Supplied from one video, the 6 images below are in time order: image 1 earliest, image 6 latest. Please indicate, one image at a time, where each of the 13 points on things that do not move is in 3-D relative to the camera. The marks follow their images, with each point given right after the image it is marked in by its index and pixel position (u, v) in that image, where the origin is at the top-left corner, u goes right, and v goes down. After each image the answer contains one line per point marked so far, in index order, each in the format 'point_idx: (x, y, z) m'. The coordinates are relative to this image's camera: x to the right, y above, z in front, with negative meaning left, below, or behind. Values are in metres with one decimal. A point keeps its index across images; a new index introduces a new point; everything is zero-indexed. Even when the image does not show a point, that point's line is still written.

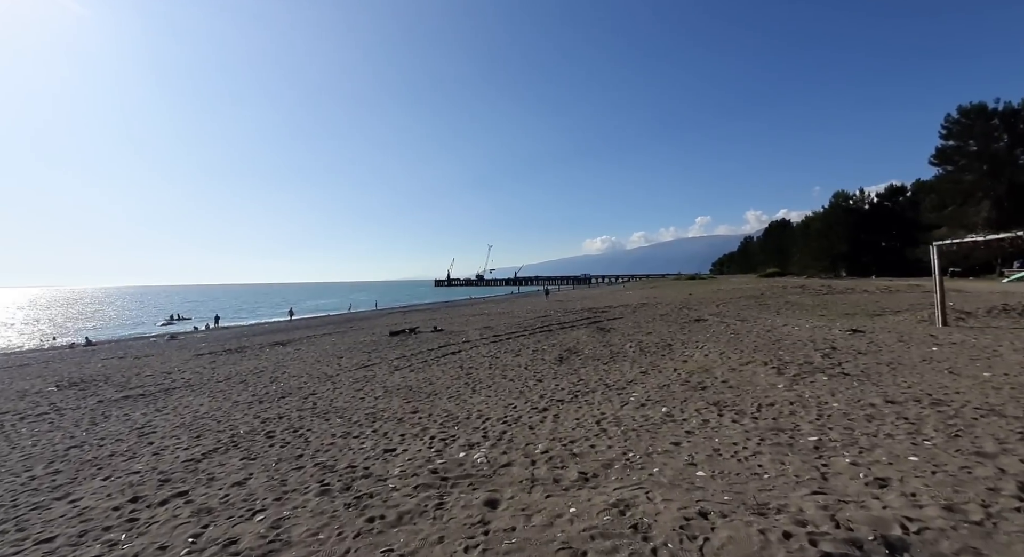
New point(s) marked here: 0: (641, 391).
0: (+2.5, -2.2, +8.8) m
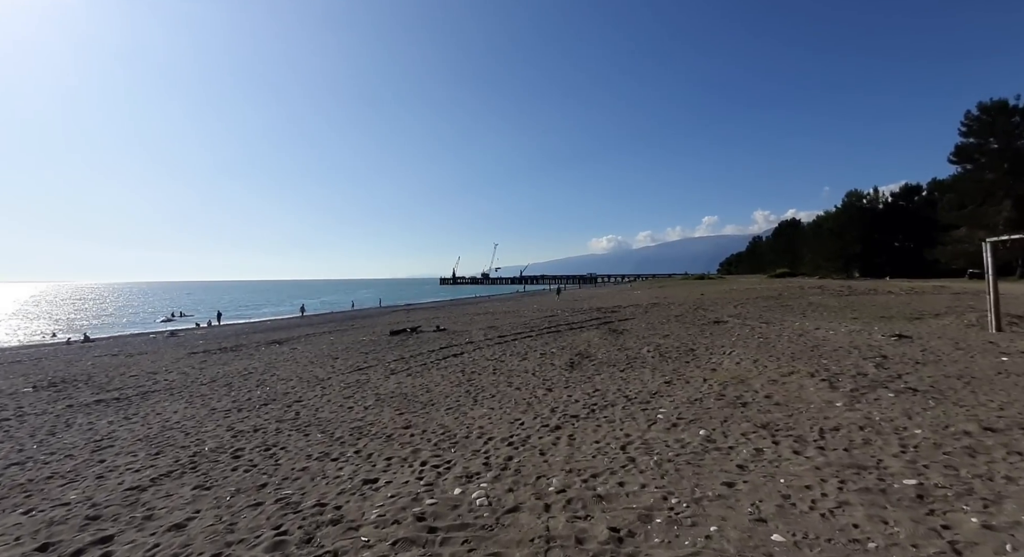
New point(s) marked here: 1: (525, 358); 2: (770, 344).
0: (+2.6, -2.1, +7.6) m
1: (+0.4, -2.5, +14.3) m
2: (+7.0, -1.8, +12.3) m
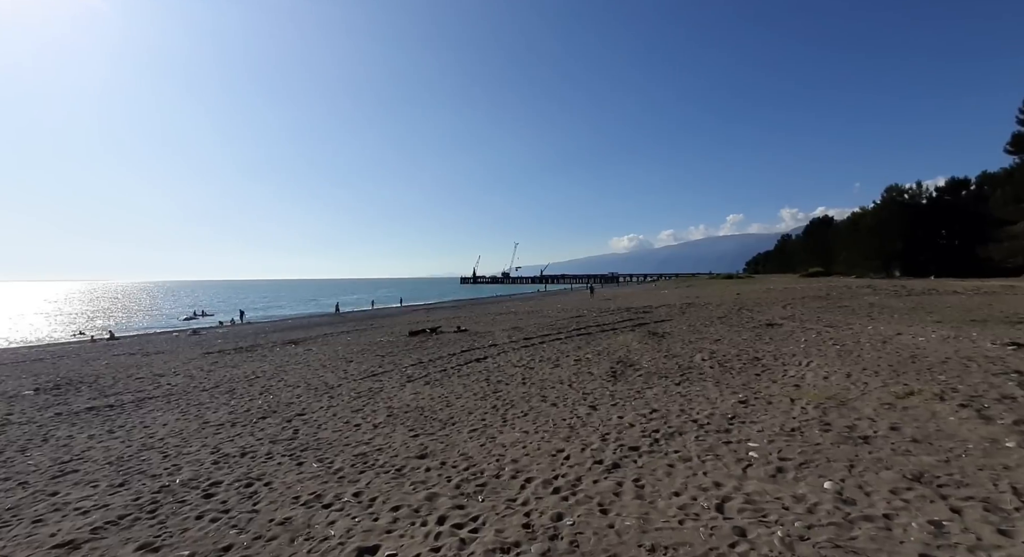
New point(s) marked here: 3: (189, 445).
0: (+3.2, -2.1, +5.8) m
1: (+1.3, -2.4, +12.6) m
2: (+7.8, -1.7, +10.3) m
3: (-5.7, -2.9, +8.0) m
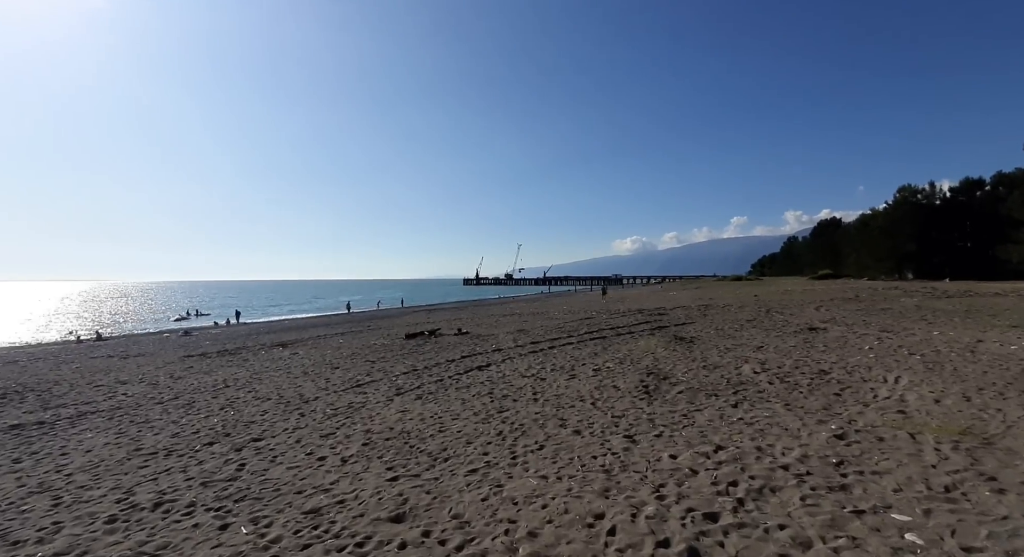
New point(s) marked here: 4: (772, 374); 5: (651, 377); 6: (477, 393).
0: (+3.3, -1.9, +3.8) m
1: (+1.5, -2.3, +10.7) m
2: (+7.9, -1.6, +8.3) m
3: (-5.6, -2.8, +6.1) m
4: (+5.1, -1.9, +8.9) m
5: (+2.9, -2.1, +9.7) m
6: (-0.8, -2.5, +10.1) m
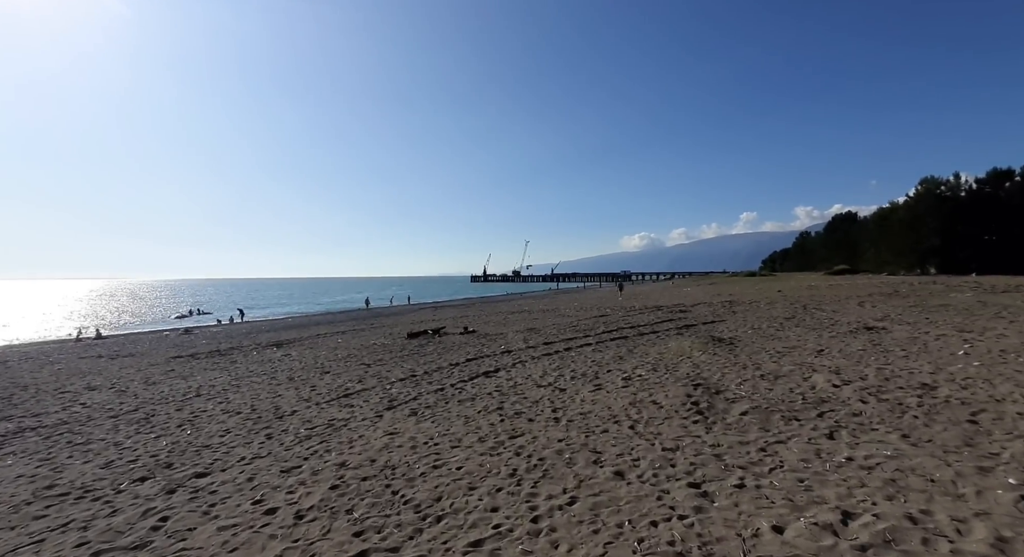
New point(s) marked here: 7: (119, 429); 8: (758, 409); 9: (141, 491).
0: (+3.5, -1.8, +2.0) m
1: (+1.7, -2.1, +8.8) m
2: (+8.1, -1.4, +6.4) m
3: (-5.4, -2.7, +4.4) m
4: (+5.3, -1.7, +7.0) m
5: (+3.2, -1.9, +7.8) m
6: (-0.5, -2.4, +8.3) m
7: (-7.7, -2.9, +8.9) m
8: (+3.5, -1.9, +6.5) m
9: (-4.6, -2.6, +5.7) m
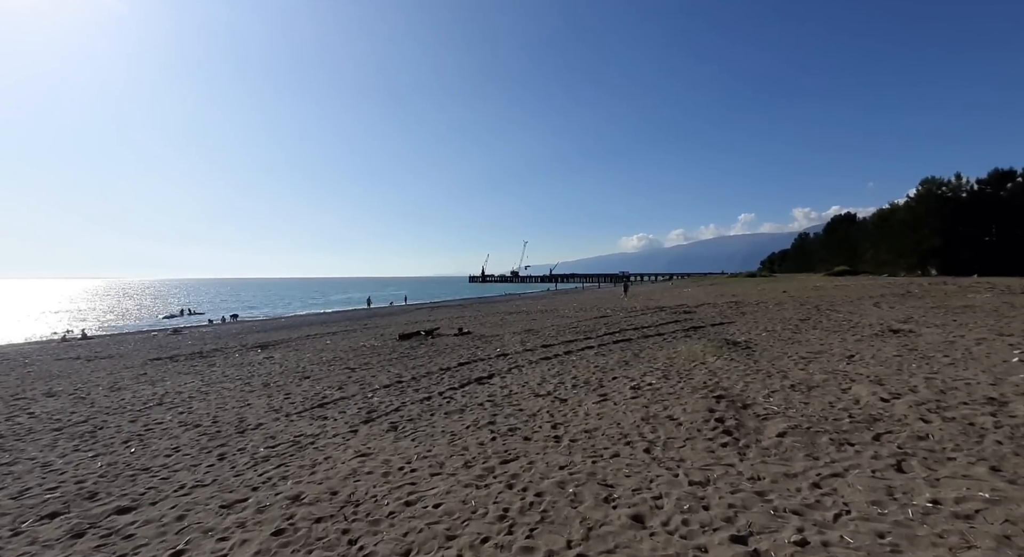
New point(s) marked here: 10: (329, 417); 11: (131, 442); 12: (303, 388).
0: (+3.4, -1.7, +0.9) m
1: (+1.6, -2.1, +7.8) m
2: (+8.1, -1.4, +5.3) m
3: (-5.5, -2.6, +3.3) m
4: (+5.2, -1.6, +6.0) m
5: (+3.1, -1.8, +6.8) m
6: (-0.6, -2.3, +7.3) m
7: (-7.8, -2.8, +7.8) m
8: (+3.4, -1.8, +5.5) m
9: (-4.7, -2.5, +4.6) m
10: (-3.4, -2.6, +8.5) m
11: (-6.4, -2.7, +7.7) m
12: (-5.2, -2.7, +11.4) m
